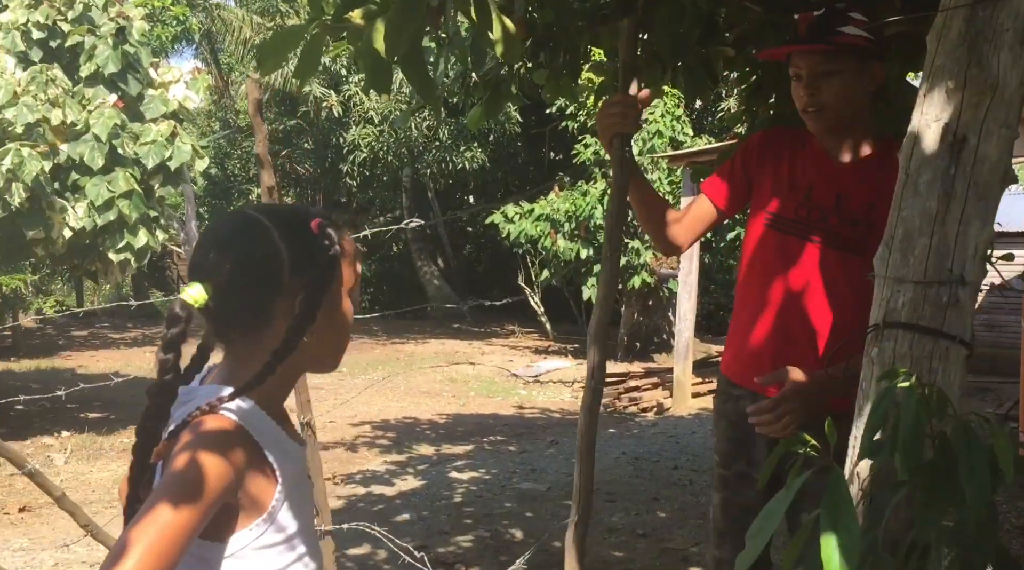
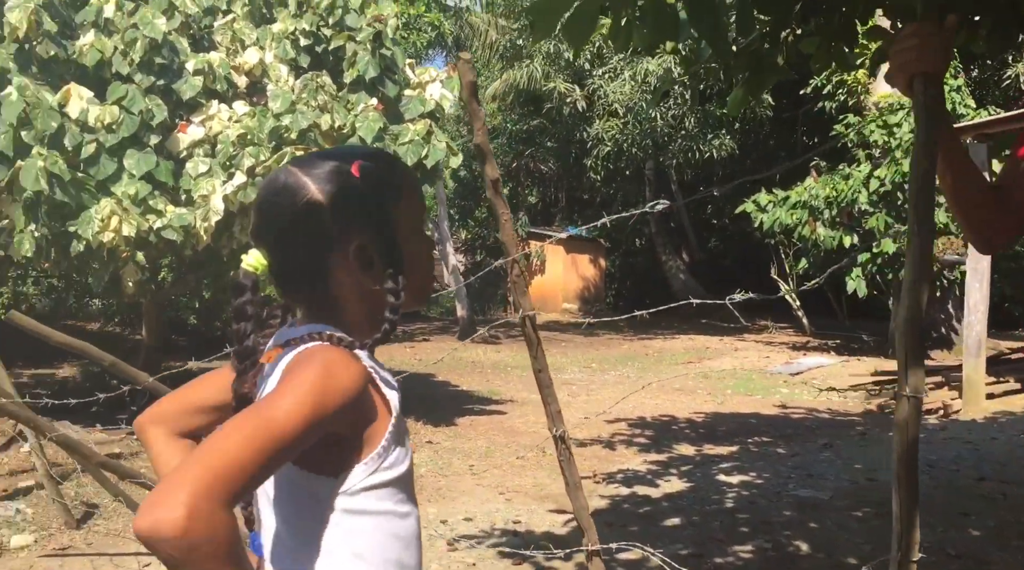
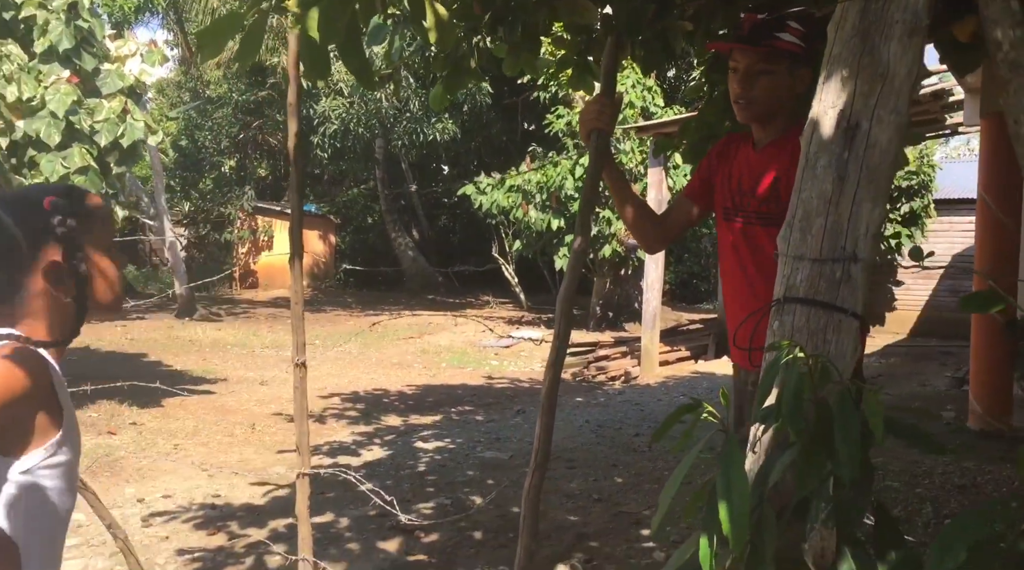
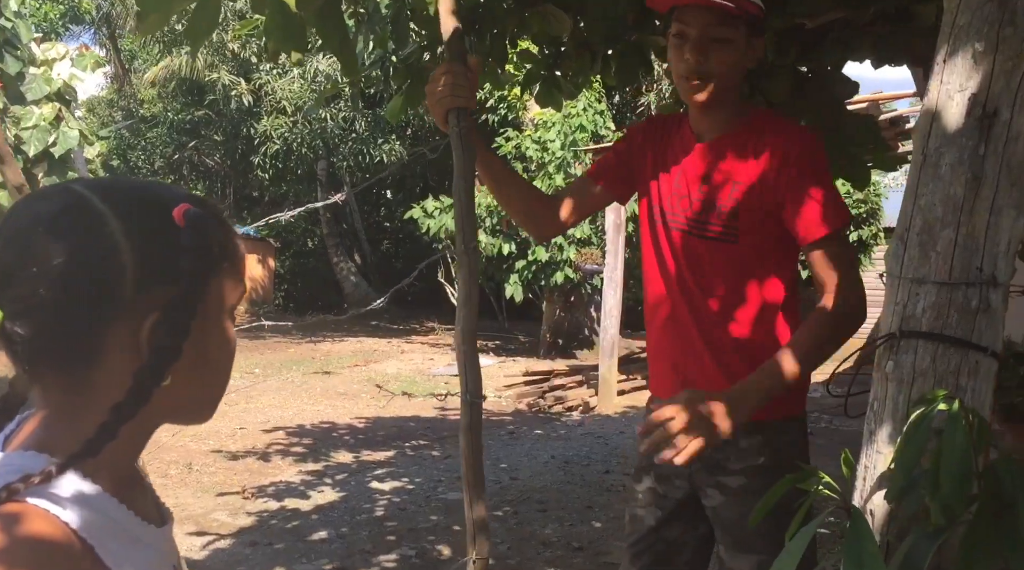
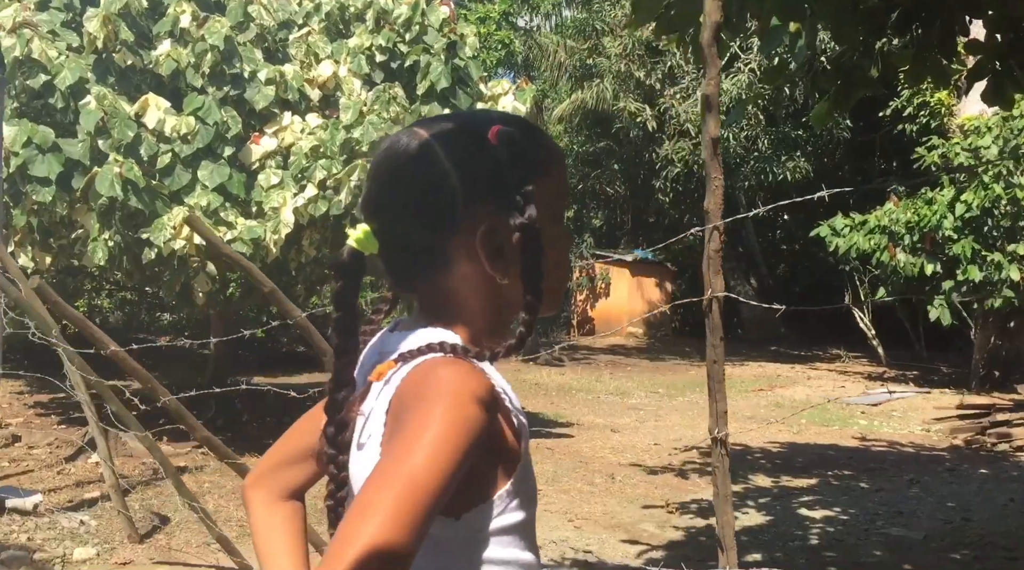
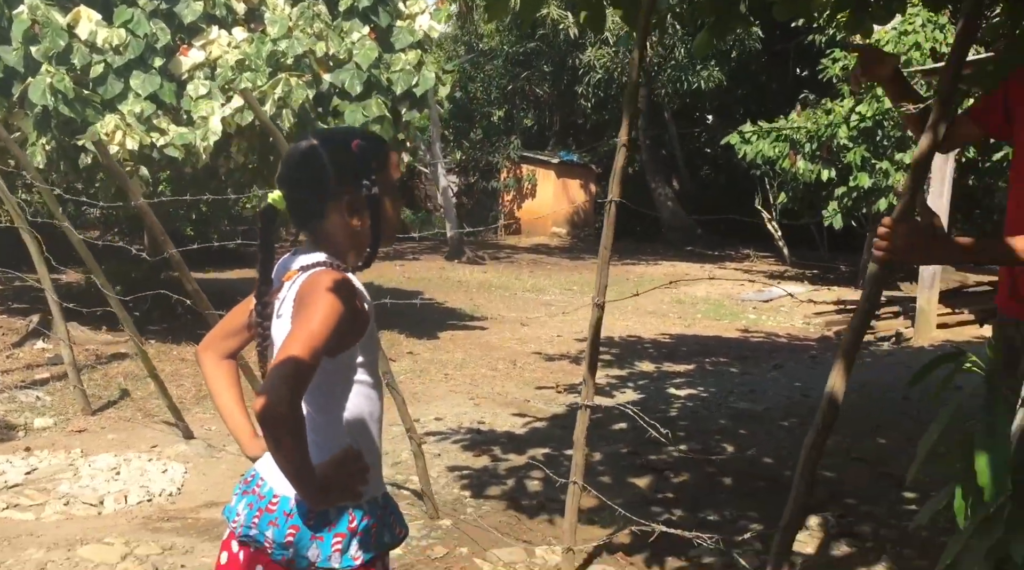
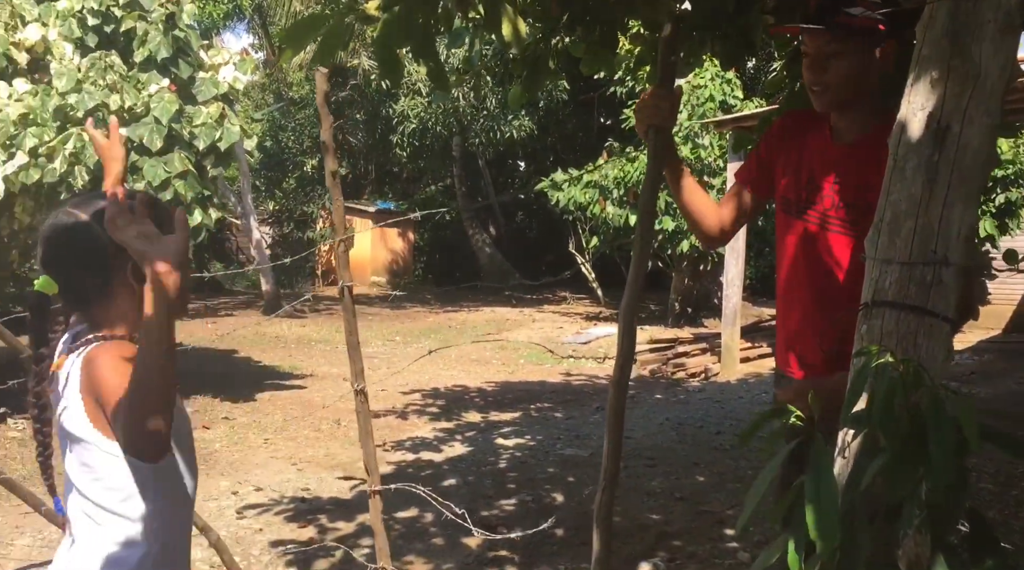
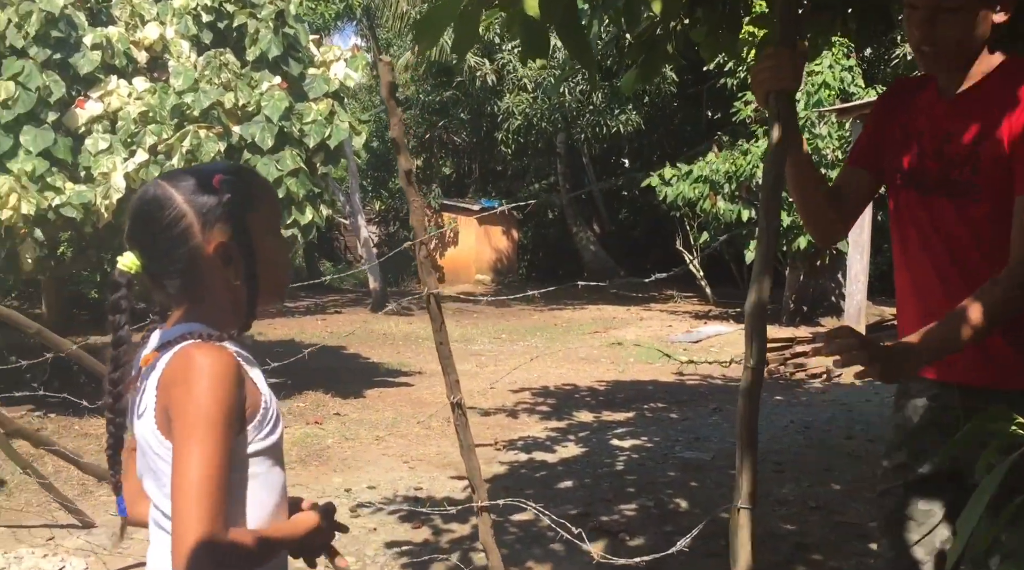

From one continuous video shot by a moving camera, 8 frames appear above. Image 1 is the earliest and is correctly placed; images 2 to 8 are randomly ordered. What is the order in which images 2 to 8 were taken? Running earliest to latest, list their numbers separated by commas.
4, 3, 7, 8, 2, 5, 6
